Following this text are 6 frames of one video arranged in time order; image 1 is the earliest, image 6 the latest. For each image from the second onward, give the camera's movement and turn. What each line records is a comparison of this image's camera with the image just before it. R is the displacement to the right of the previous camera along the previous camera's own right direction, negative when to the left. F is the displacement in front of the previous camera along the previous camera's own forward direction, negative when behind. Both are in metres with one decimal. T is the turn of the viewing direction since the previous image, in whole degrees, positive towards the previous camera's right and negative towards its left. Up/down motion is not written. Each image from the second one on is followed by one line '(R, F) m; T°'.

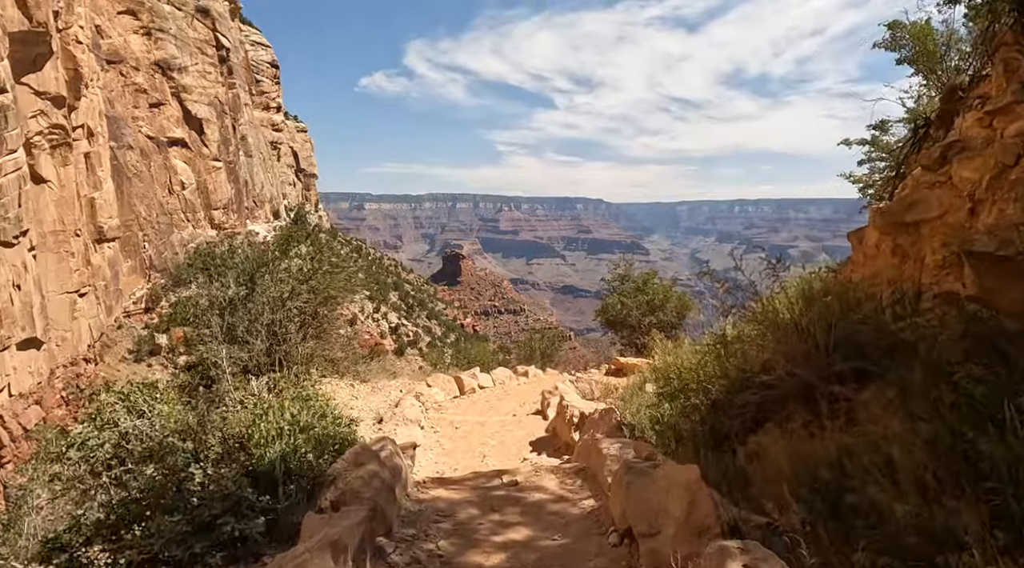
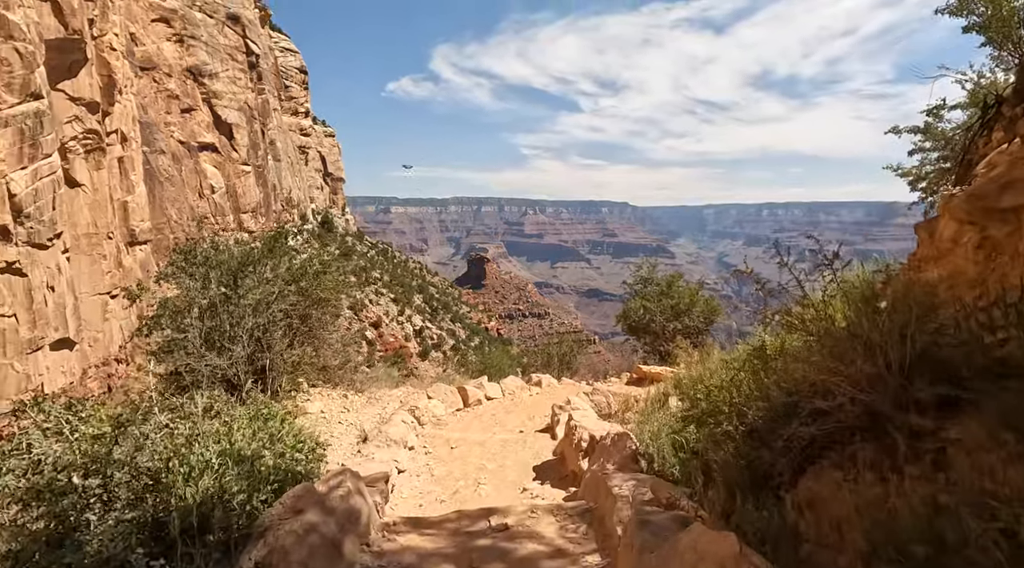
(+0.2, +1.1) m; -2°
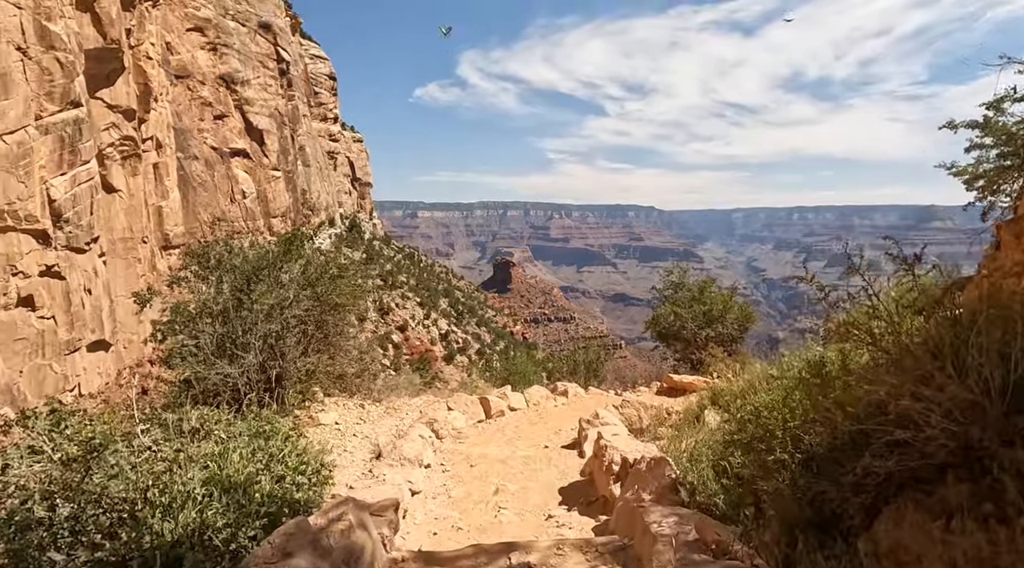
(0.0, +0.5) m; -2°
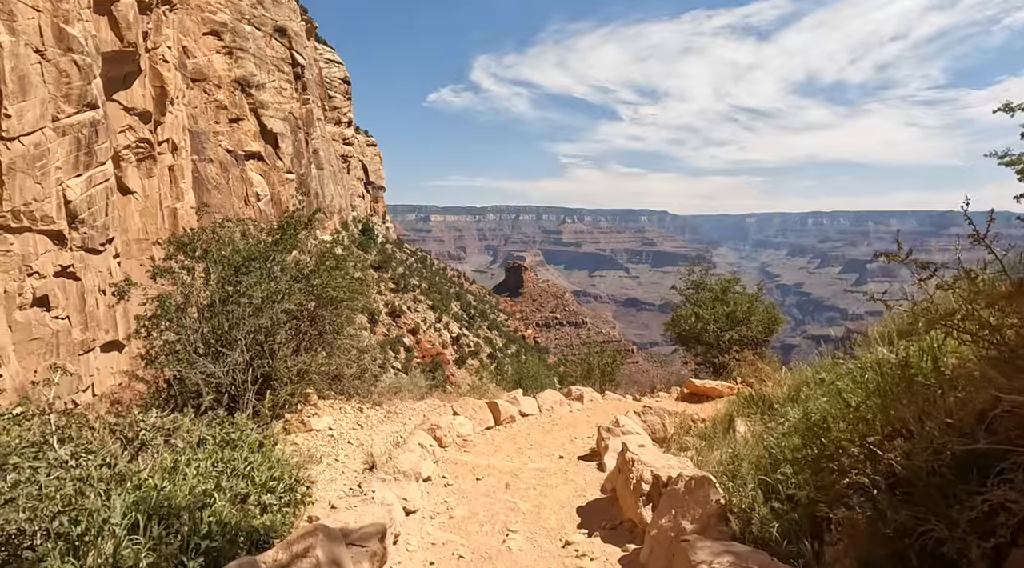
(0.0, +0.8) m; -1°
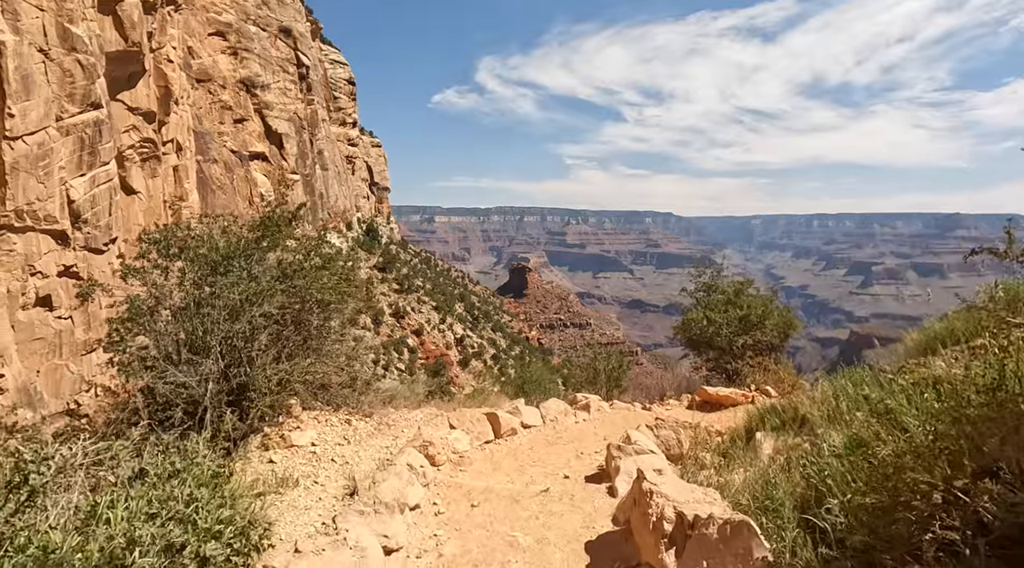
(0.0, +0.7) m; 0°
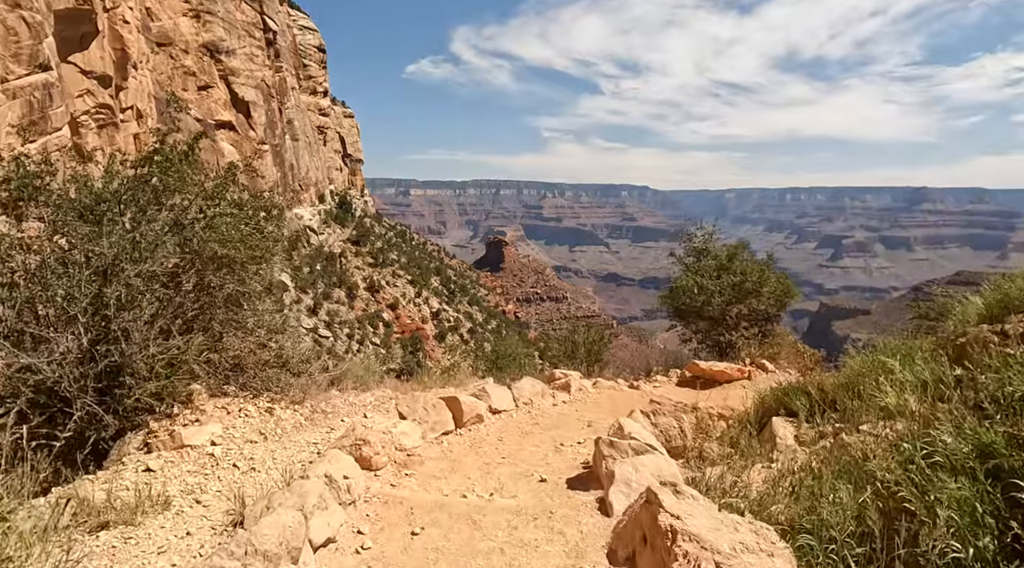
(+0.1, +1.7) m; +2°
